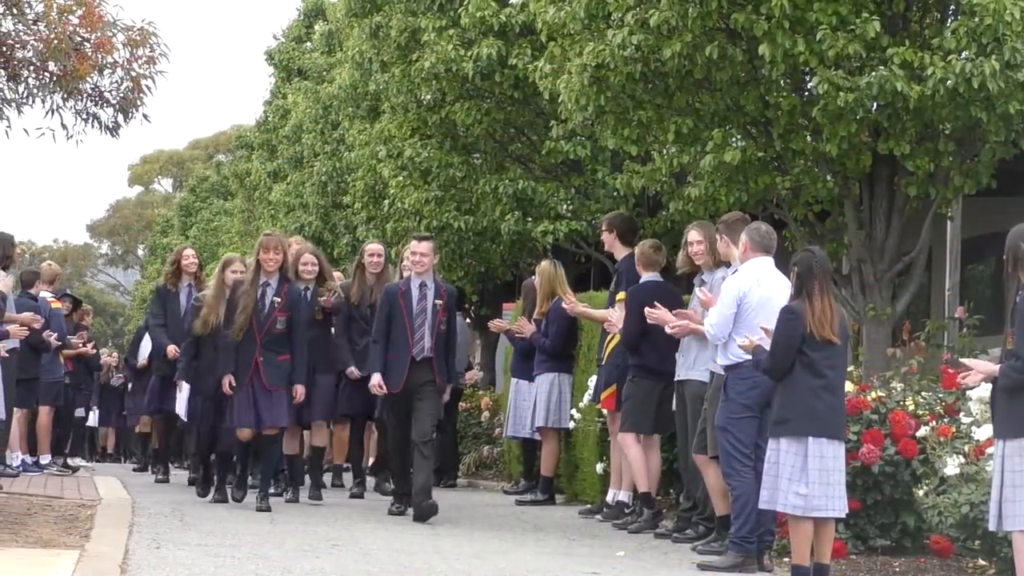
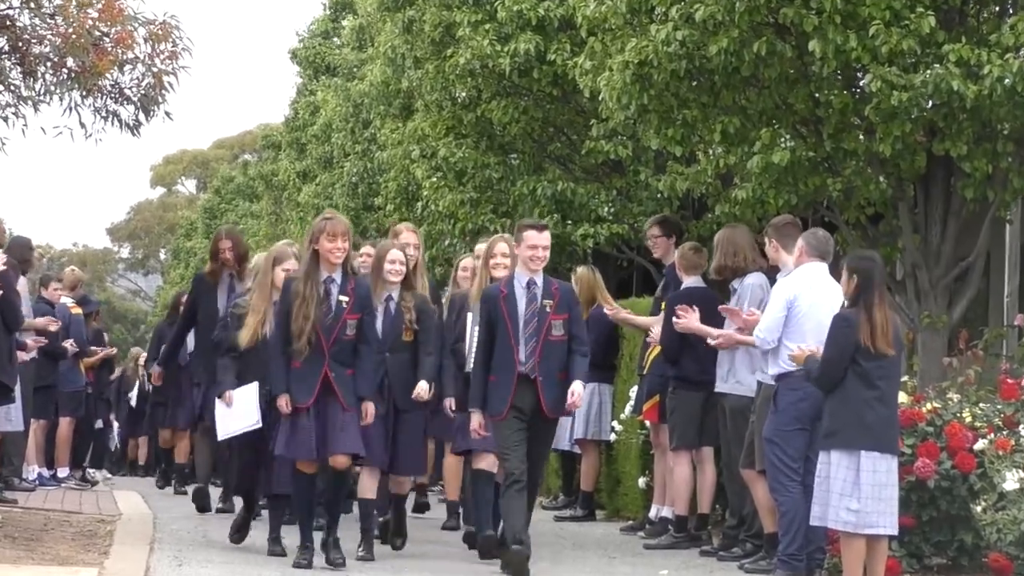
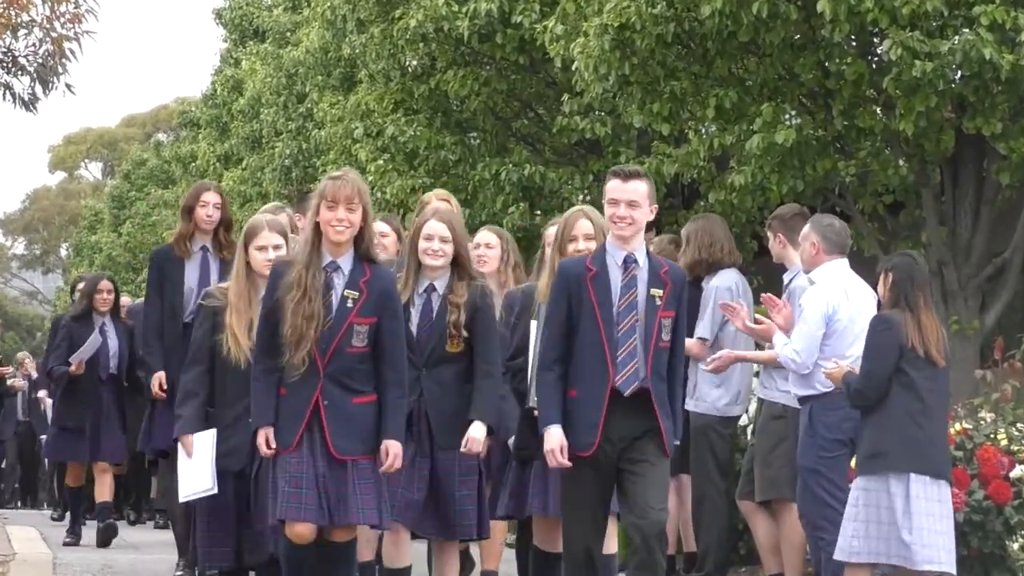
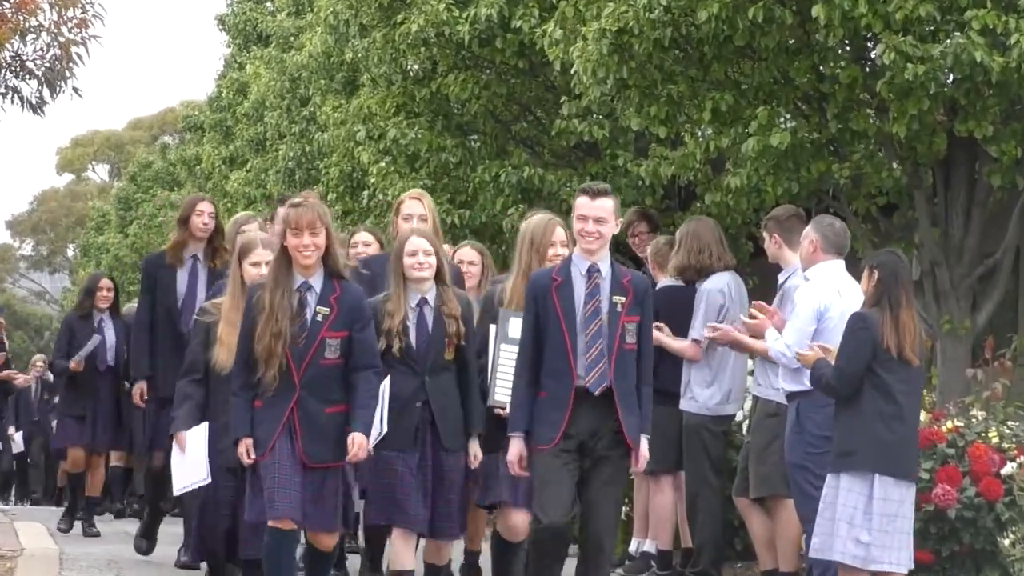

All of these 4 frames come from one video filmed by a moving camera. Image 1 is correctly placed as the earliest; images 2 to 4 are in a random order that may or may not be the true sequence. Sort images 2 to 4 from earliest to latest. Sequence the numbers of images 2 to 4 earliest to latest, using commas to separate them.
2, 4, 3
